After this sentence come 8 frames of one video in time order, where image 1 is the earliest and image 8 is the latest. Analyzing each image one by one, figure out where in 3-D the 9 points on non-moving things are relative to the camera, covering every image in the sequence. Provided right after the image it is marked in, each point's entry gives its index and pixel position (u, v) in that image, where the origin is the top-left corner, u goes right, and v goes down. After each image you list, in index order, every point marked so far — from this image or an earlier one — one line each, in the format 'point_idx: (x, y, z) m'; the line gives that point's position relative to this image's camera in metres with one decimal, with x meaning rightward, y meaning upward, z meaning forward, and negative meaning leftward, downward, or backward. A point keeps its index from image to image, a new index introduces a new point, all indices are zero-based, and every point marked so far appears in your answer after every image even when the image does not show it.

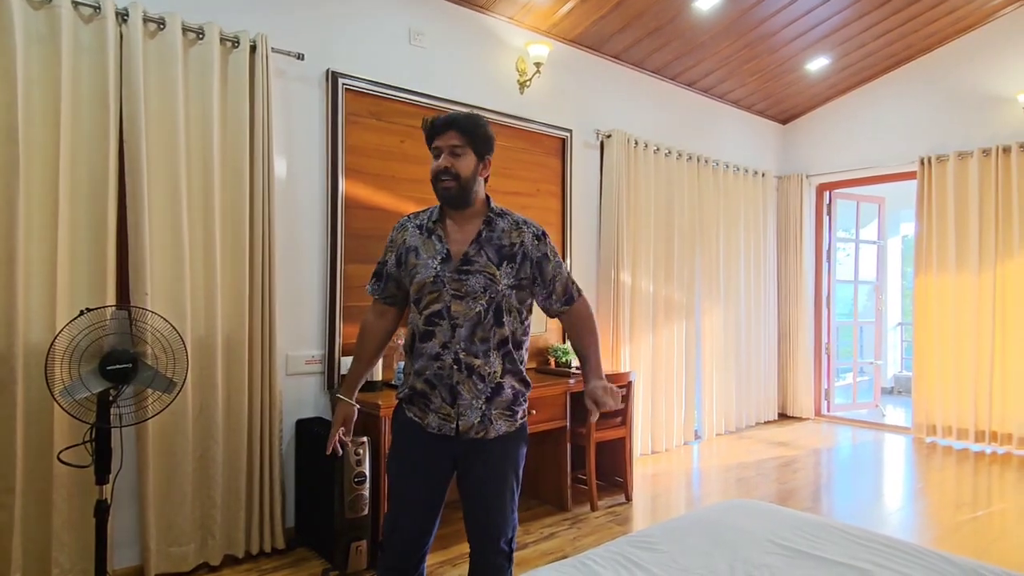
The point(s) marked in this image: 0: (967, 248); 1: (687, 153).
0: (+3.3, +0.3, +4.6) m
1: (+1.3, +1.0, +4.7) m
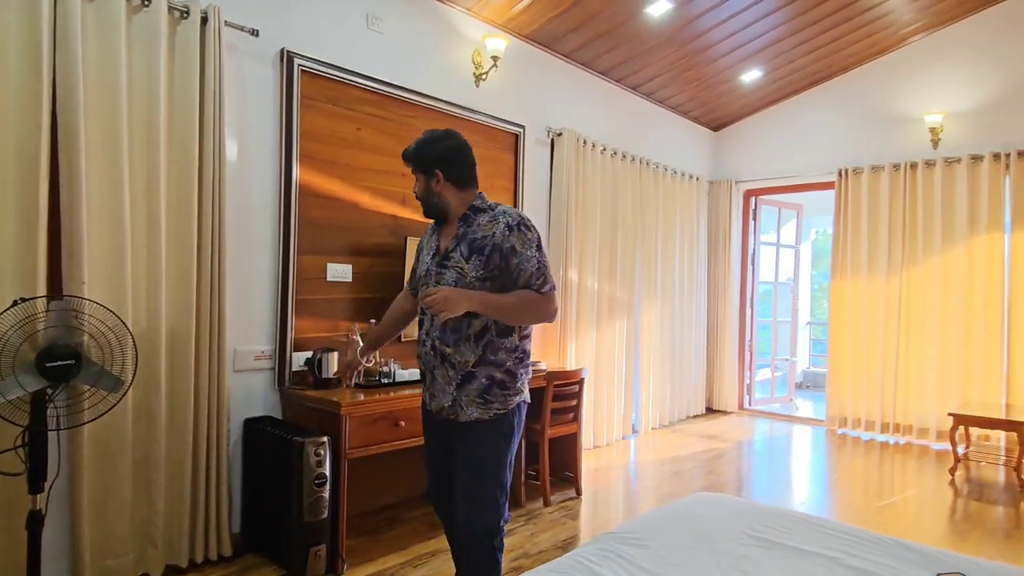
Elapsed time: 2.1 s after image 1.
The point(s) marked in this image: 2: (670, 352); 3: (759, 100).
0: (+2.9, +0.3, +5.0) m
1: (+0.9, +1.0, +4.8) m
2: (+1.3, -0.5, +5.2) m
3: (+2.2, +1.6, +5.5) m
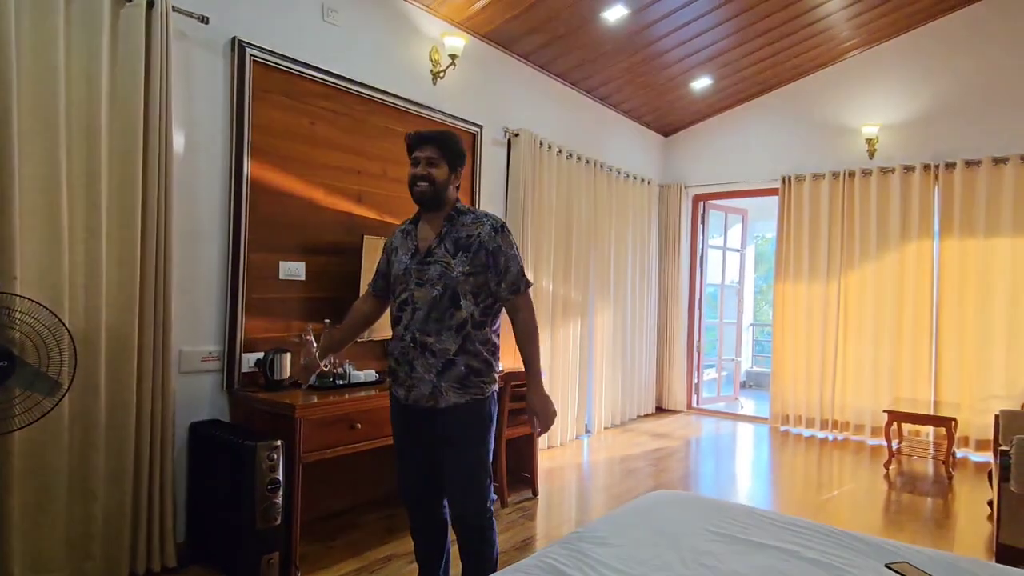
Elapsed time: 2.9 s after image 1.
0: (+2.5, +0.2, +5.2) m
1: (+0.6, +1.0, +4.8) m
2: (+0.9, -0.5, +5.3) m
3: (+1.8, +1.6, +5.7) m
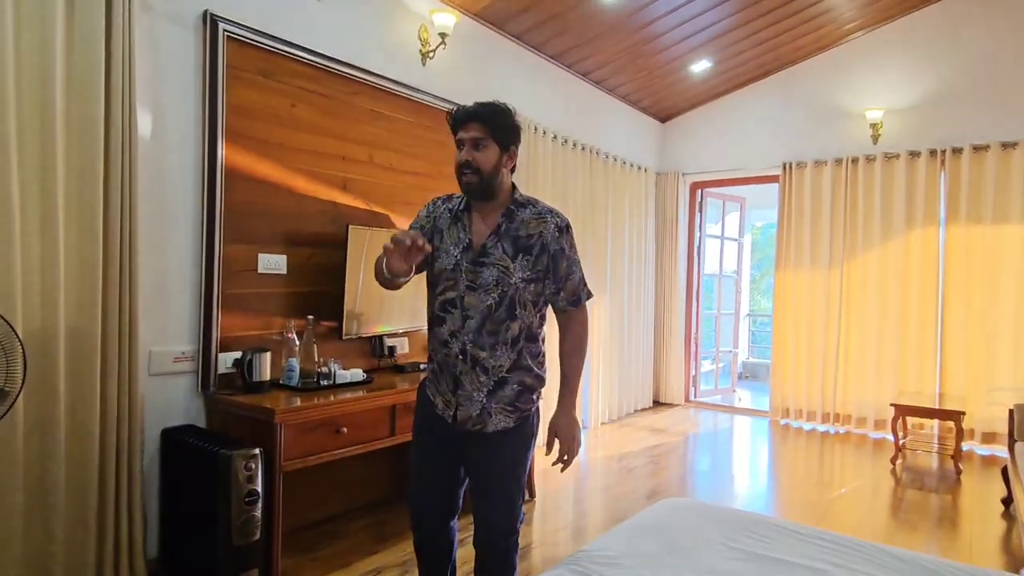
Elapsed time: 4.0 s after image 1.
0: (+2.5, +0.3, +5.1) m
1: (+0.5, +1.1, +4.7) m
2: (+0.9, -0.5, +5.1) m
3: (+1.7, +1.7, +5.5) m
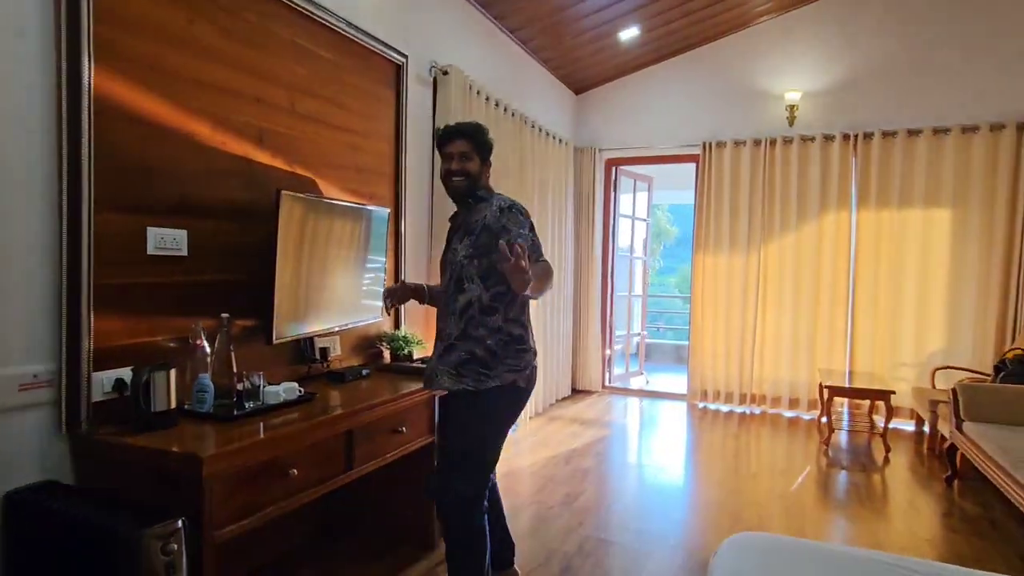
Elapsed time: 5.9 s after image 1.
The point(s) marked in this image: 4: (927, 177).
0: (+1.8, +0.5, +5.0) m
1: (0.0, +1.2, +4.2) m
2: (+0.2, -0.3, +4.8) m
3: (+0.9, +1.9, +5.2) m
4: (+3.0, +0.8, +4.5) m
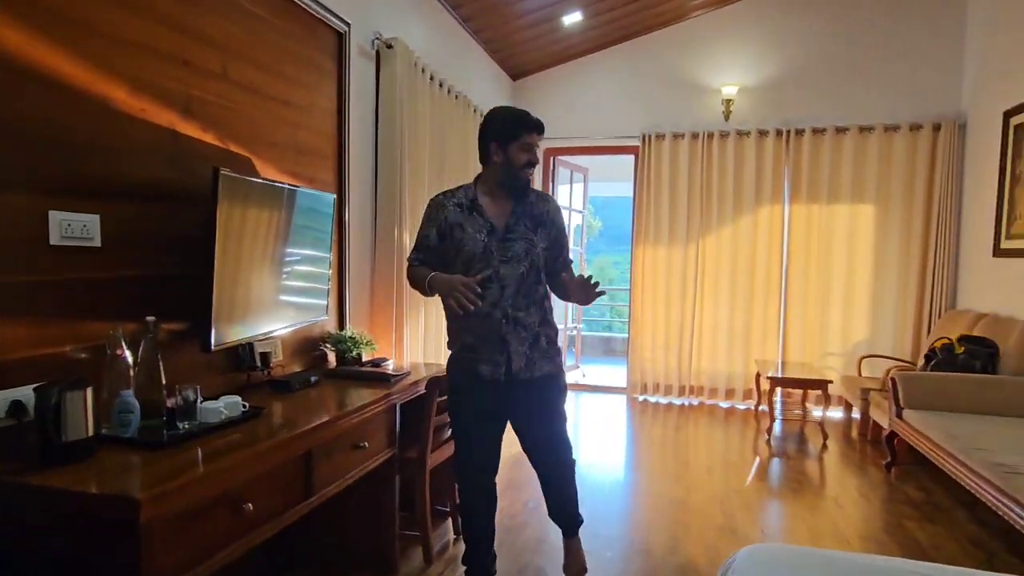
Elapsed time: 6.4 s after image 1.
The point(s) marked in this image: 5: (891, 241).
0: (+1.3, +0.5, +5.0) m
1: (-0.4, +1.2, +3.9) m
2: (-0.2, -0.3, +4.6) m
3: (+0.4, +1.9, +5.1) m
4: (+2.5, +0.9, +4.7) m
5: (+2.8, +0.3, +4.7) m
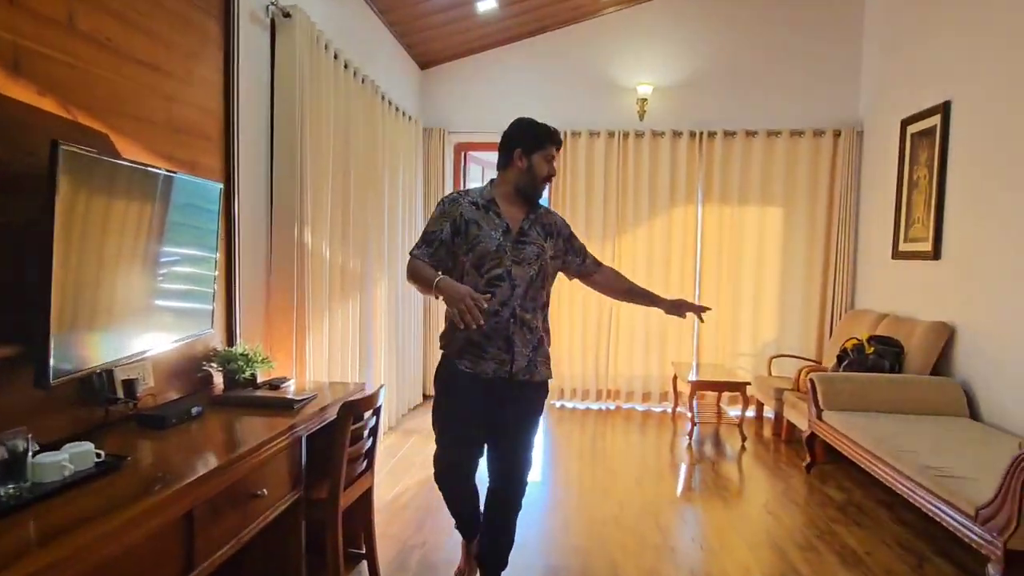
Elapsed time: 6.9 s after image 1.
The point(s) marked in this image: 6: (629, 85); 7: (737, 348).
0: (+0.6, +0.5, +4.9) m
1: (-0.9, +1.2, +3.5) m
2: (-0.8, -0.3, +4.2) m
3: (-0.3, +1.9, +4.8) m
4: (+1.9, +0.8, +4.7) m
5: (+2.2, +0.3, +4.8) m
6: (+0.9, +1.6, +4.9) m
7: (+1.7, -0.5, +4.8) m
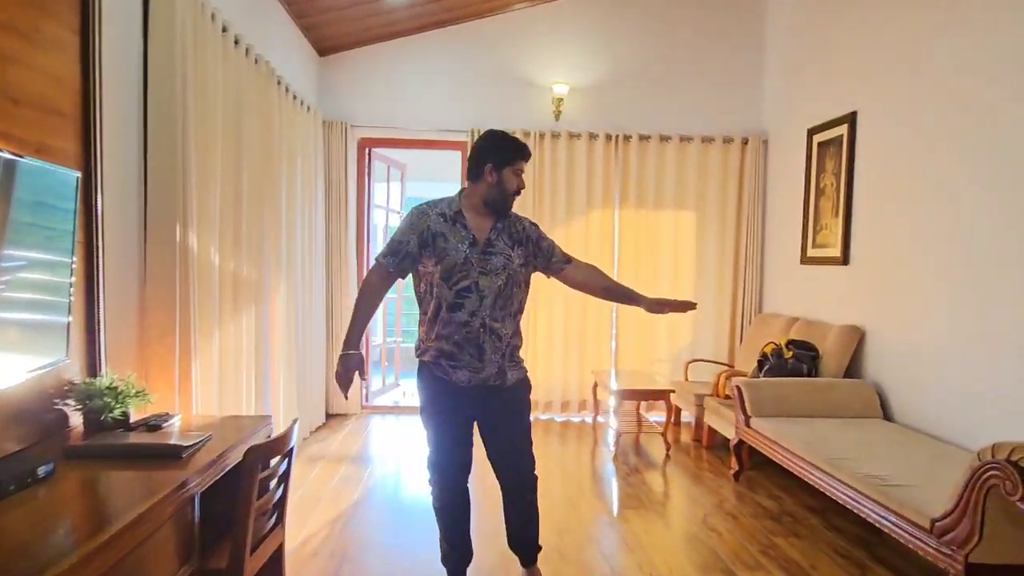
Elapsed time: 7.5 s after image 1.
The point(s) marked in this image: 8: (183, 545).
0: (0.0, +0.5, +4.7) m
1: (-1.3, +1.1, +3.1) m
2: (-1.3, -0.4, +3.7) m
3: (-0.9, +1.8, +4.4) m
4: (+1.2, +0.8, +4.7) m
5: (+1.5, +0.3, +4.8) m
6: (+0.2, +1.5, +4.7) m
7: (+1.1, -0.5, +4.8) m
8: (-0.7, -0.6, +1.4) m
